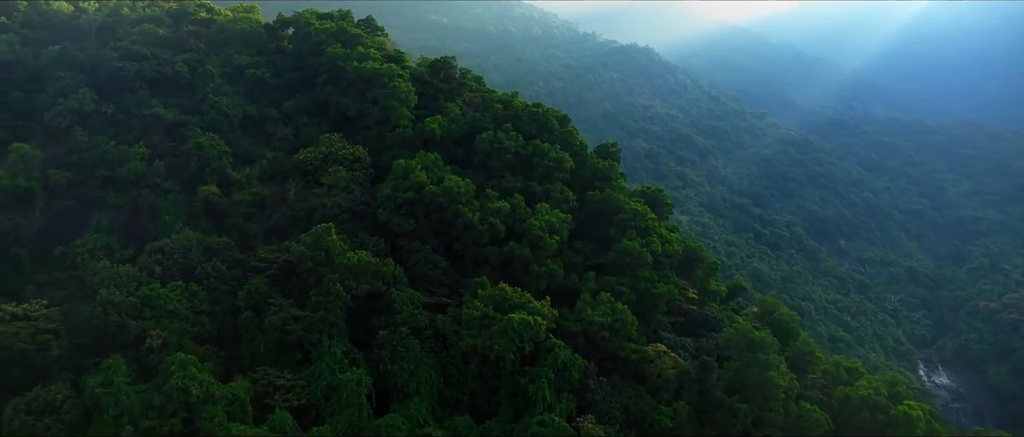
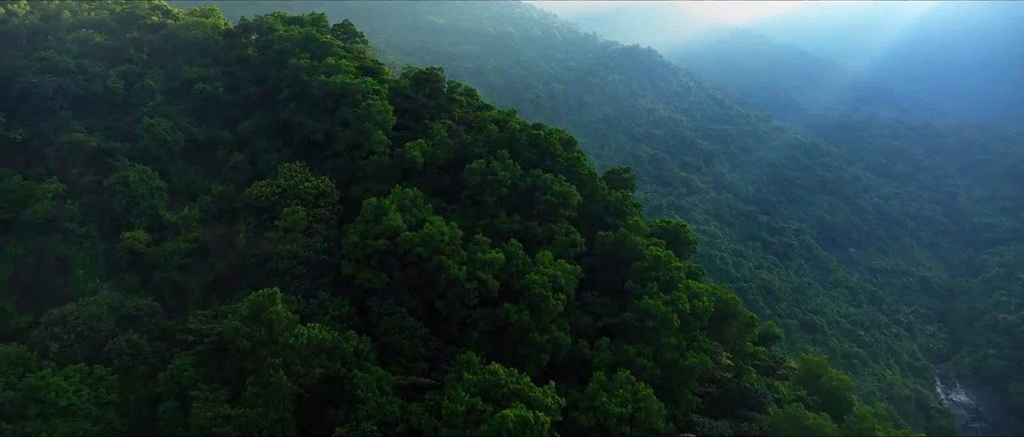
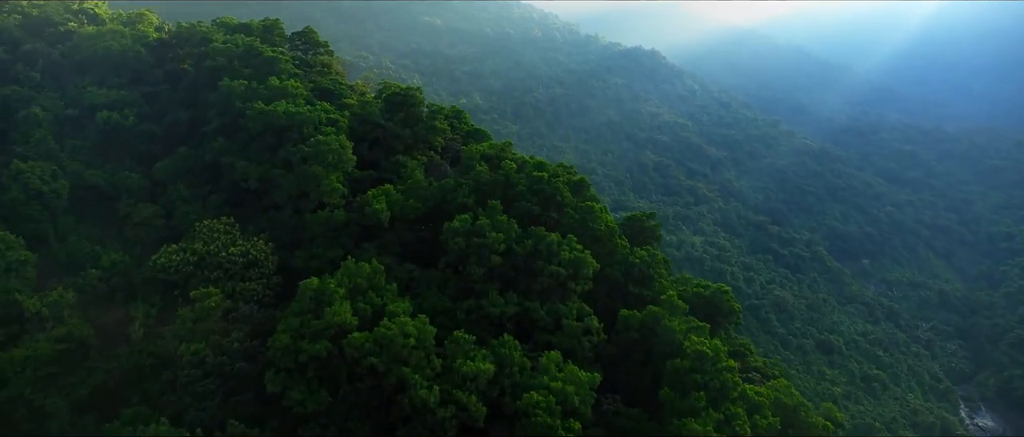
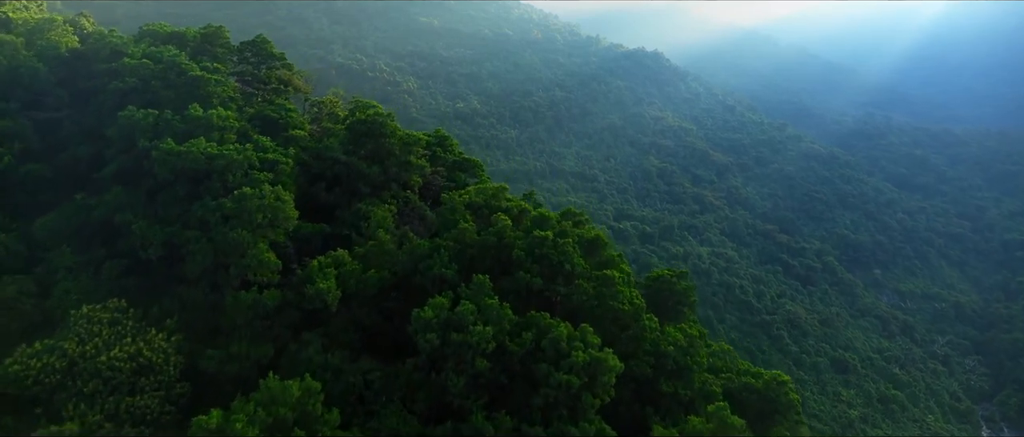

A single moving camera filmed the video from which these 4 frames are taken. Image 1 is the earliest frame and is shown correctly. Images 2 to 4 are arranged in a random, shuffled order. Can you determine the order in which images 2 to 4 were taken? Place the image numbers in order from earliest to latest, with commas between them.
2, 3, 4
